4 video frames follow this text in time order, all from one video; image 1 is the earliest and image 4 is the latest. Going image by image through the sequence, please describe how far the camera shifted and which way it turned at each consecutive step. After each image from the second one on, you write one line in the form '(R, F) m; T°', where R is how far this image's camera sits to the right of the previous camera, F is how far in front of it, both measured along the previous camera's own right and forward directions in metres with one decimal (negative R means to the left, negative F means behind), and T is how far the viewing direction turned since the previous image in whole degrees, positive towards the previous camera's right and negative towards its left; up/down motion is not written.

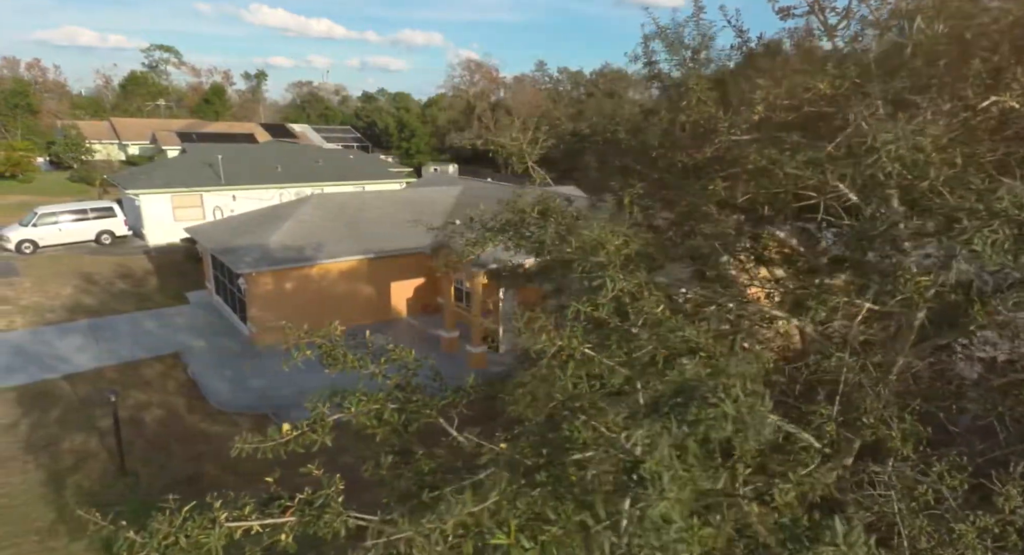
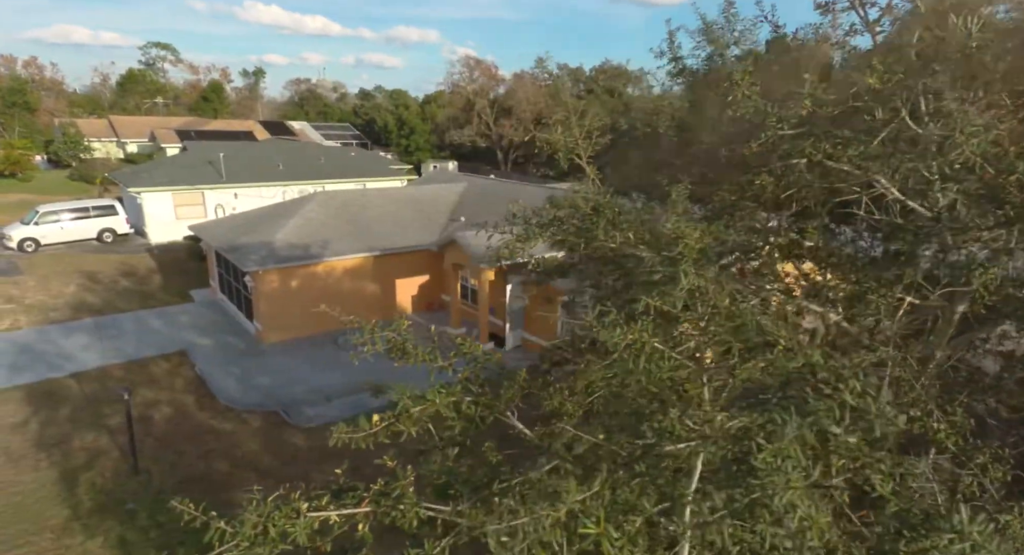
(-0.2, 0.0) m; 0°
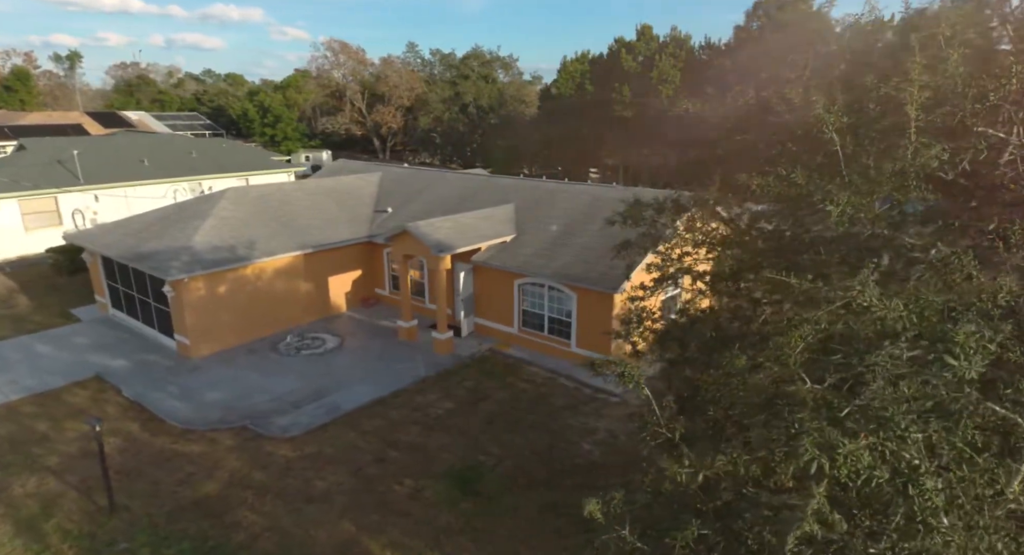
(-2.1, 0.0) m; +13°
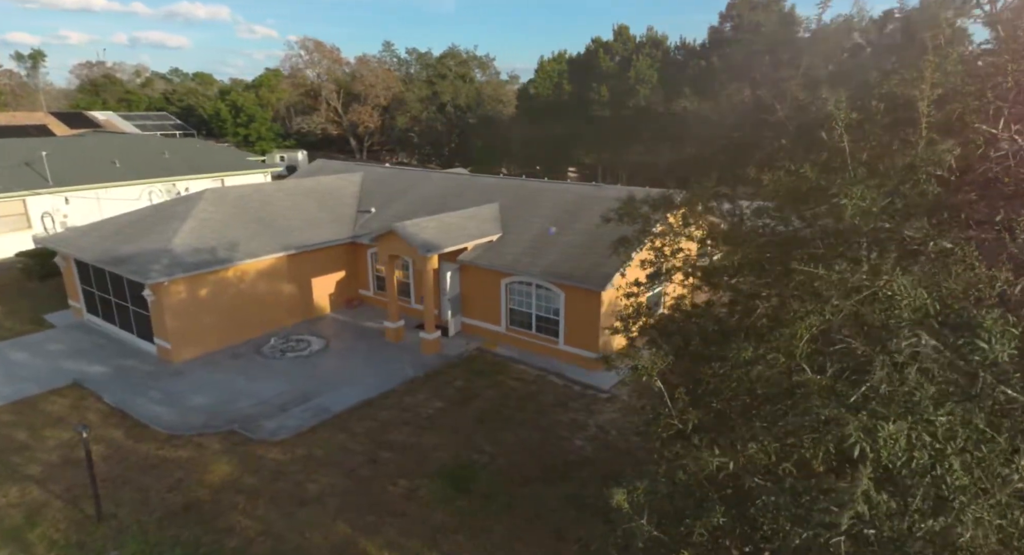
(-0.2, 0.0) m; +2°
